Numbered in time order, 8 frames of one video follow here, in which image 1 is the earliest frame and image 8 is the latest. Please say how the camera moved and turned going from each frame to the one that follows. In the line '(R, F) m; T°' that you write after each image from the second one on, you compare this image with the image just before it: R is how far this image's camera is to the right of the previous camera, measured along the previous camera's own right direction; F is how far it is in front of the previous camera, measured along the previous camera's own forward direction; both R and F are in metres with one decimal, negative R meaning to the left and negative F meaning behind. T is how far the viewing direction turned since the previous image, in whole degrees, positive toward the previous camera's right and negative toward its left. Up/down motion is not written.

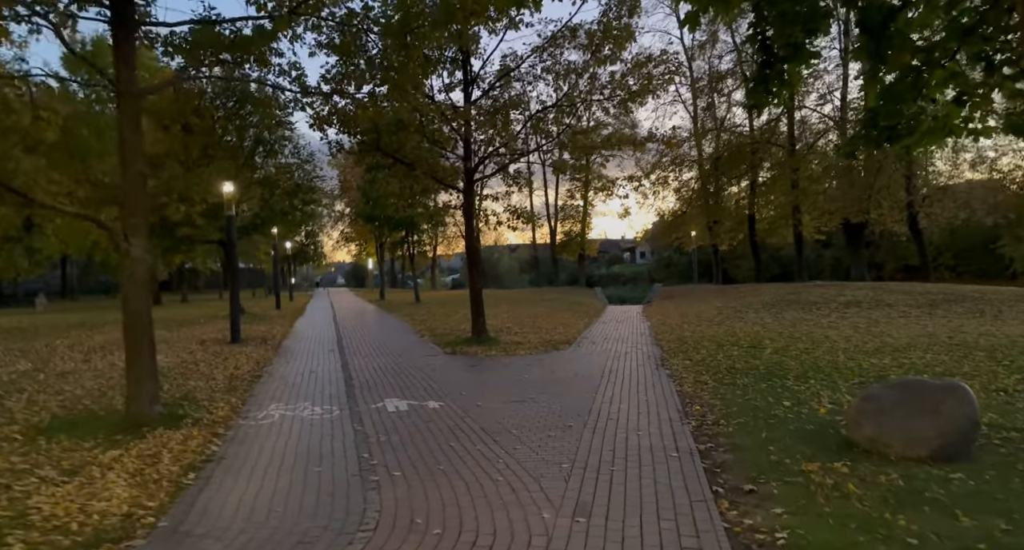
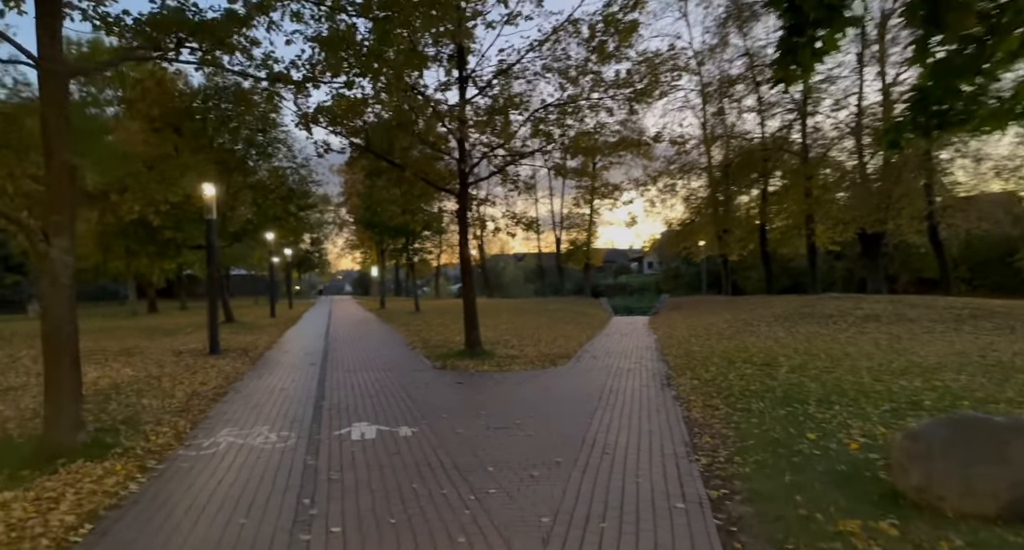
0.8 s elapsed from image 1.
(+0.2, +0.8) m; -1°
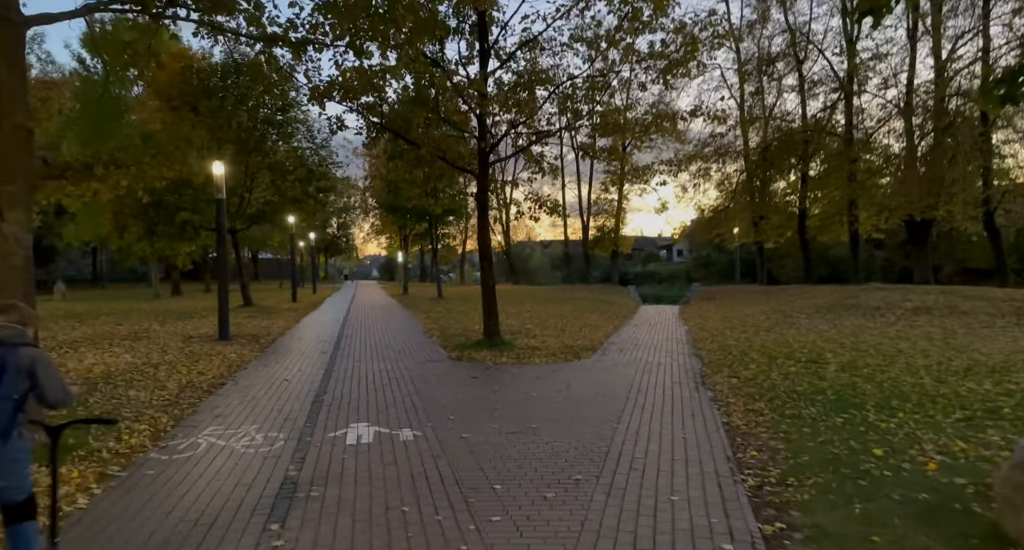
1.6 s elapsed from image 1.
(+0.1, +0.7) m; -3°
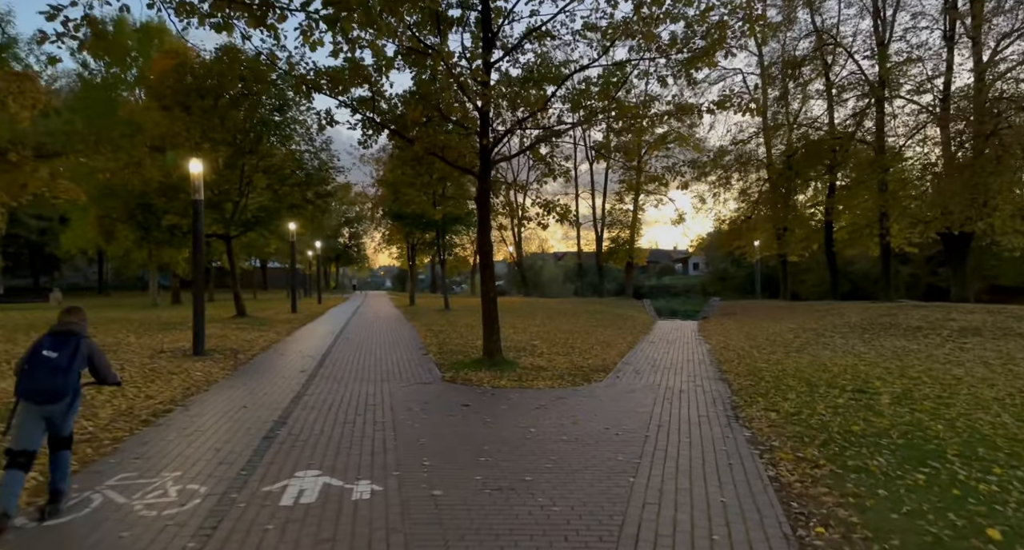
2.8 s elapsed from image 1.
(+0.2, +1.2) m; -1°
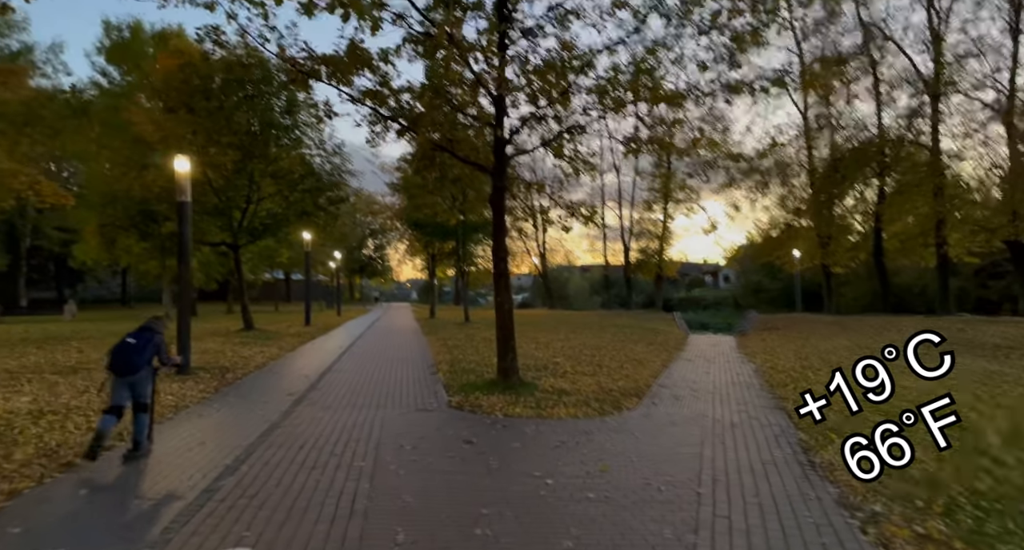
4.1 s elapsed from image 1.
(+0.1, +1.3) m; -3°
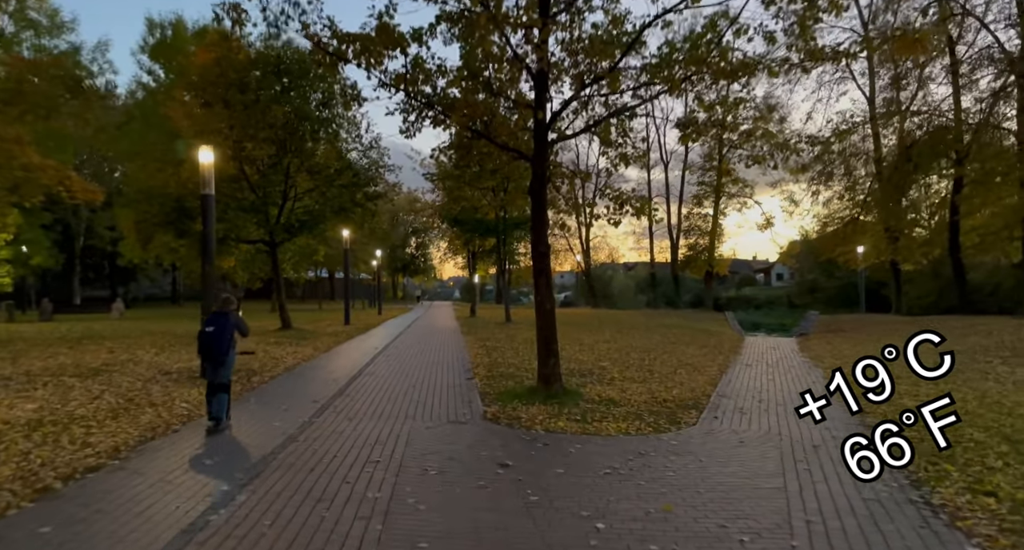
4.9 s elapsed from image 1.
(0.0, +0.8) m; -4°
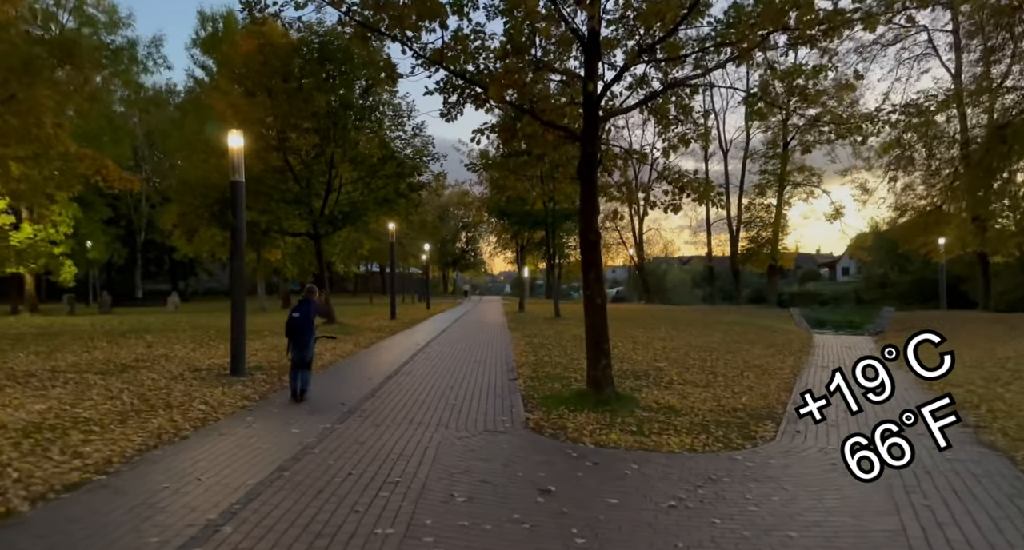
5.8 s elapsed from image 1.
(+0.1, +0.8) m; -5°
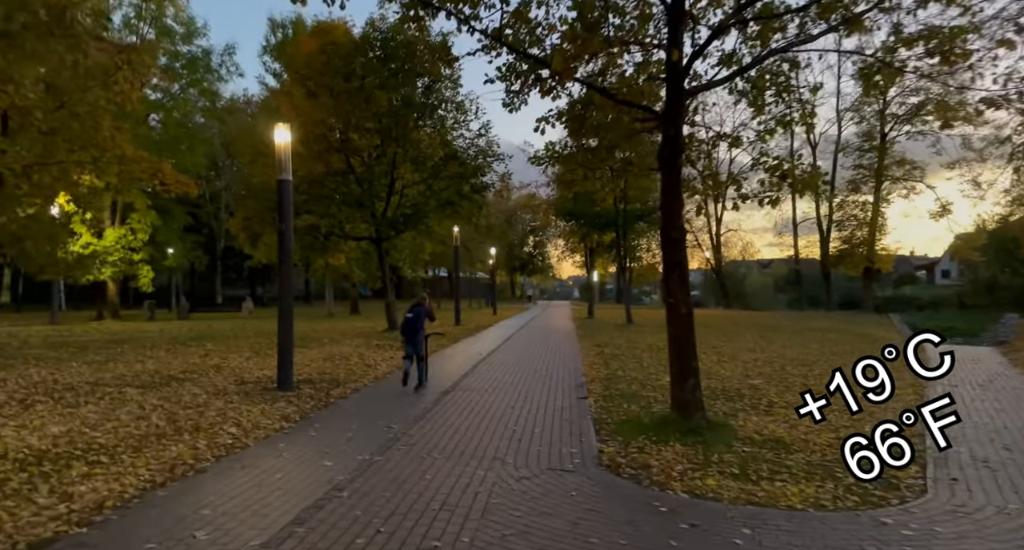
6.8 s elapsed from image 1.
(0.0, +1.0) m; -7°
